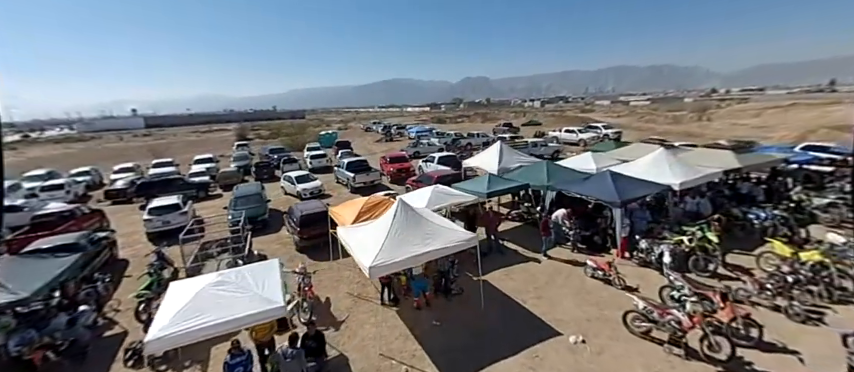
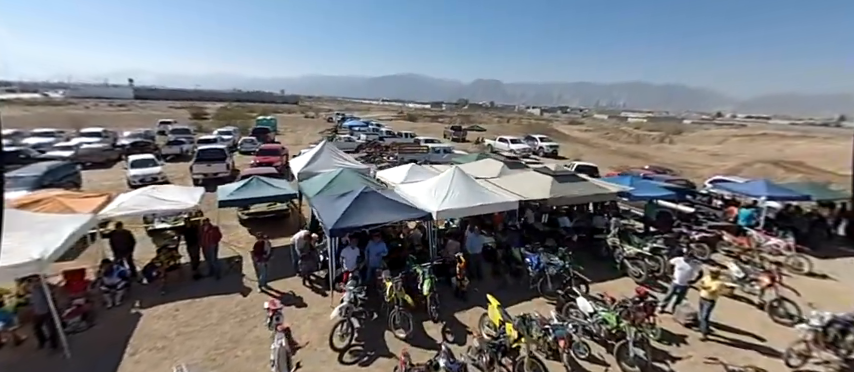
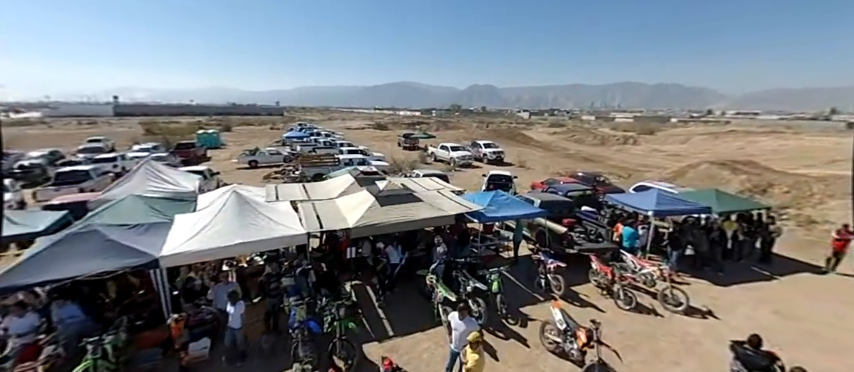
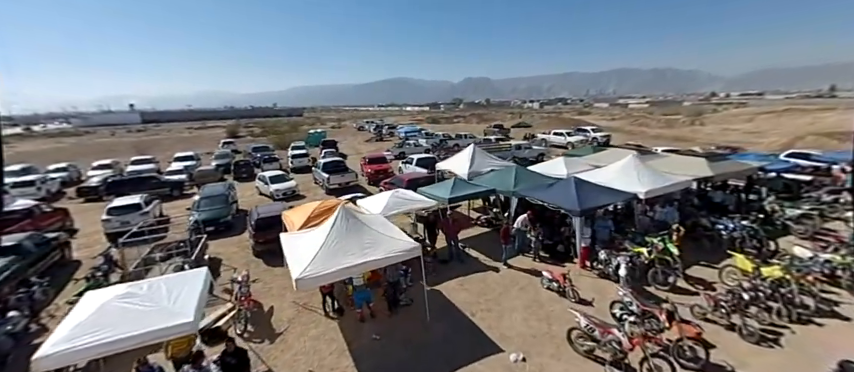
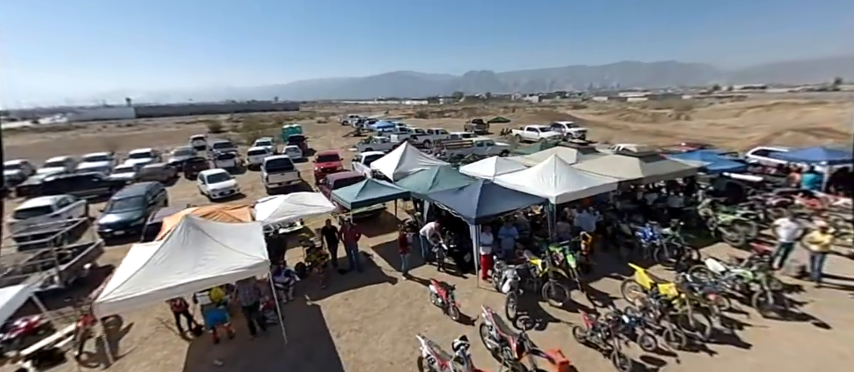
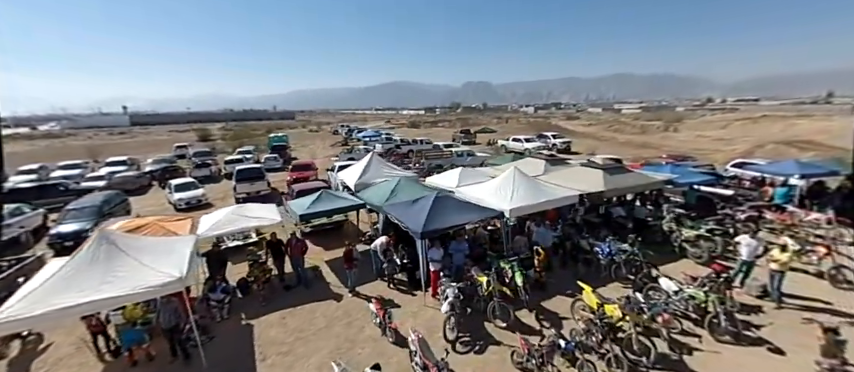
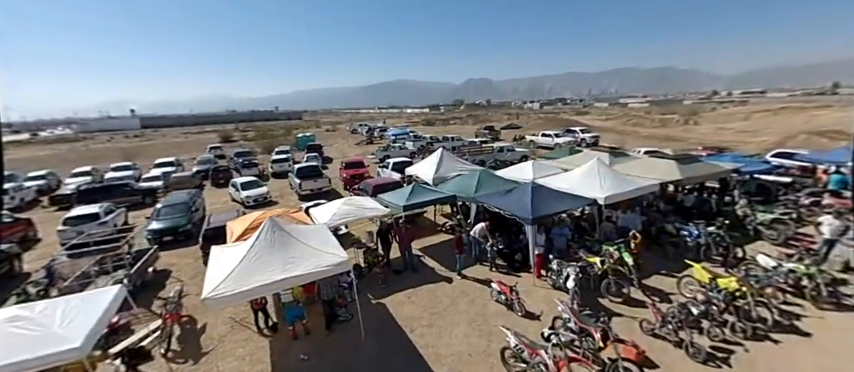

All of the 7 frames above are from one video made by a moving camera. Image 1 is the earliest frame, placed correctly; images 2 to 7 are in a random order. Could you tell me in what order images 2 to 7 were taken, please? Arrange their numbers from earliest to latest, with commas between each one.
4, 7, 5, 6, 2, 3
